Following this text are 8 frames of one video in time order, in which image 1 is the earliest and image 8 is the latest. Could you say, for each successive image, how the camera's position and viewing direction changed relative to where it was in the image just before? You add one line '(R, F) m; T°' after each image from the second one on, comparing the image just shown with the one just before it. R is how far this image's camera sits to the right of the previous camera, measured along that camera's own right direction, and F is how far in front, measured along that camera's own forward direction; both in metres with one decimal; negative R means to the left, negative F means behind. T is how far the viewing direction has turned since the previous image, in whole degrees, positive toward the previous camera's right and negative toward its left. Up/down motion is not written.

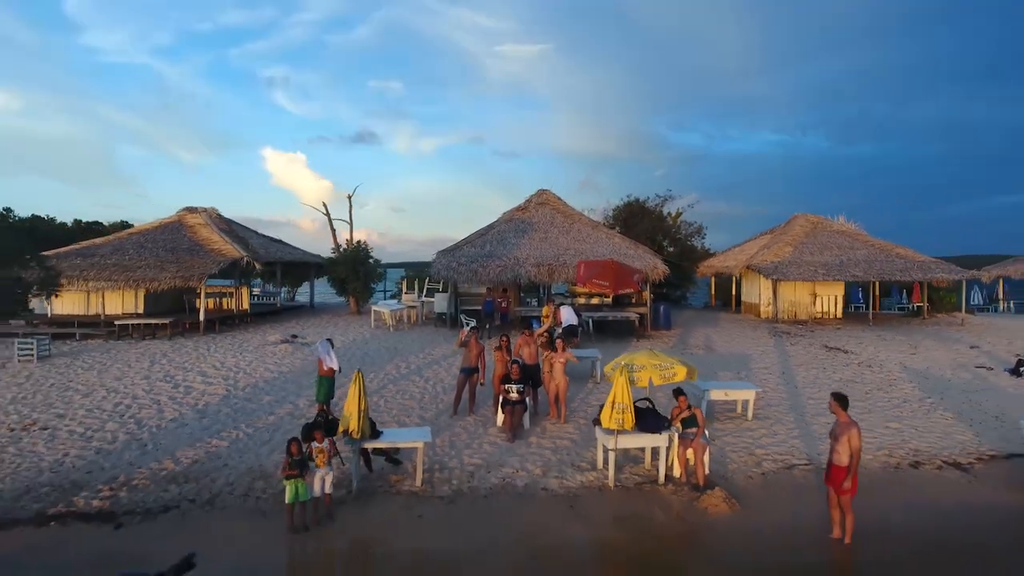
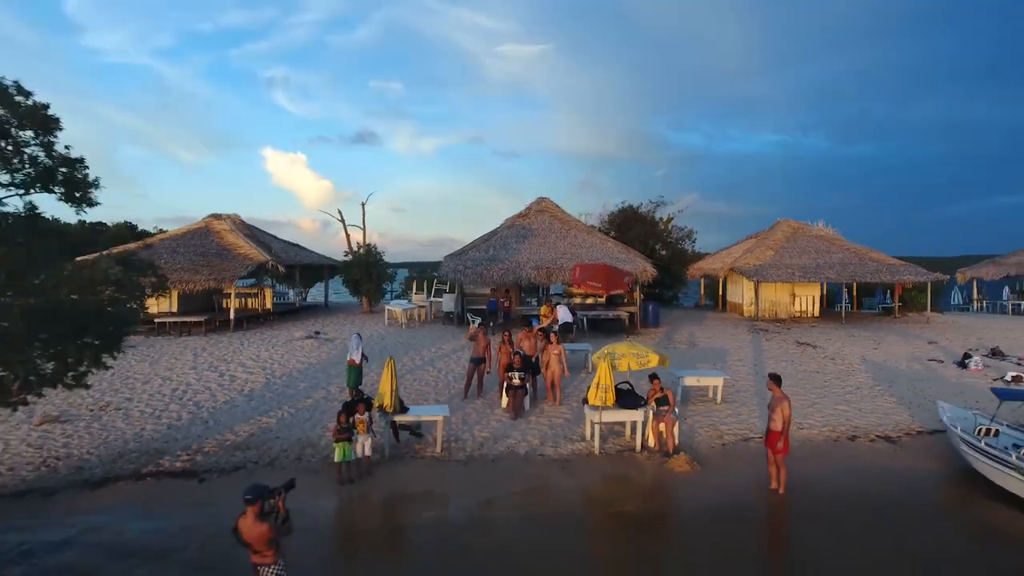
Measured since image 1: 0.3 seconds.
(0.0, -1.0) m; 0°
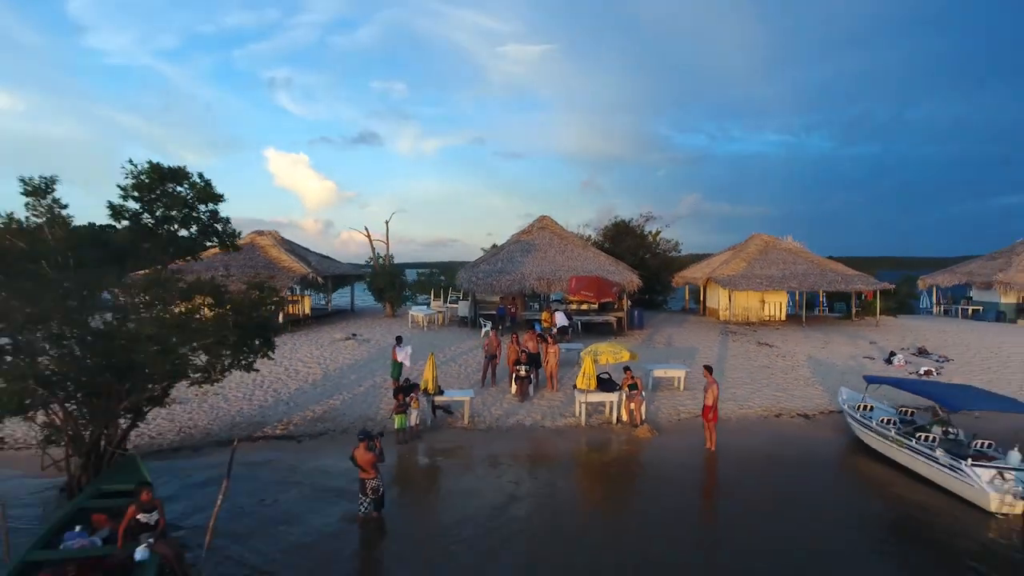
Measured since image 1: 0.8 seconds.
(-0.1, -2.0) m; 0°
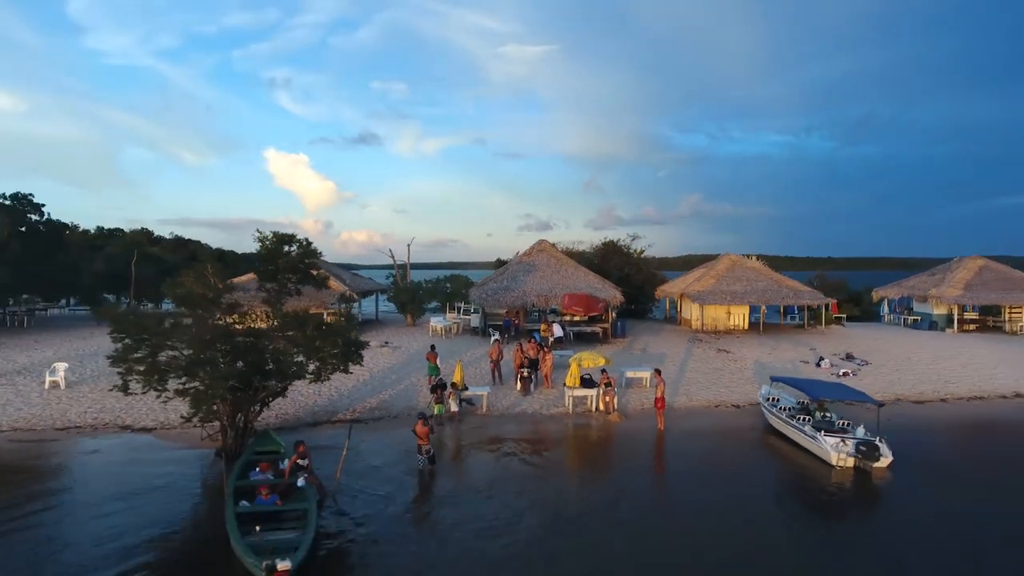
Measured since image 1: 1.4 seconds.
(-0.1, -2.8) m; 0°
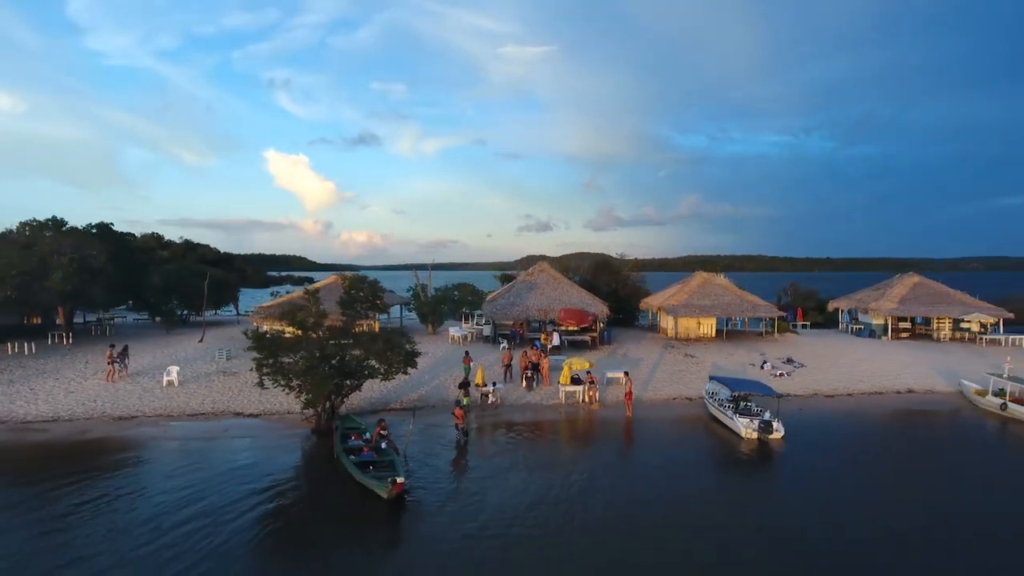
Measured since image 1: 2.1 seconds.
(-0.2, -3.6) m; 0°
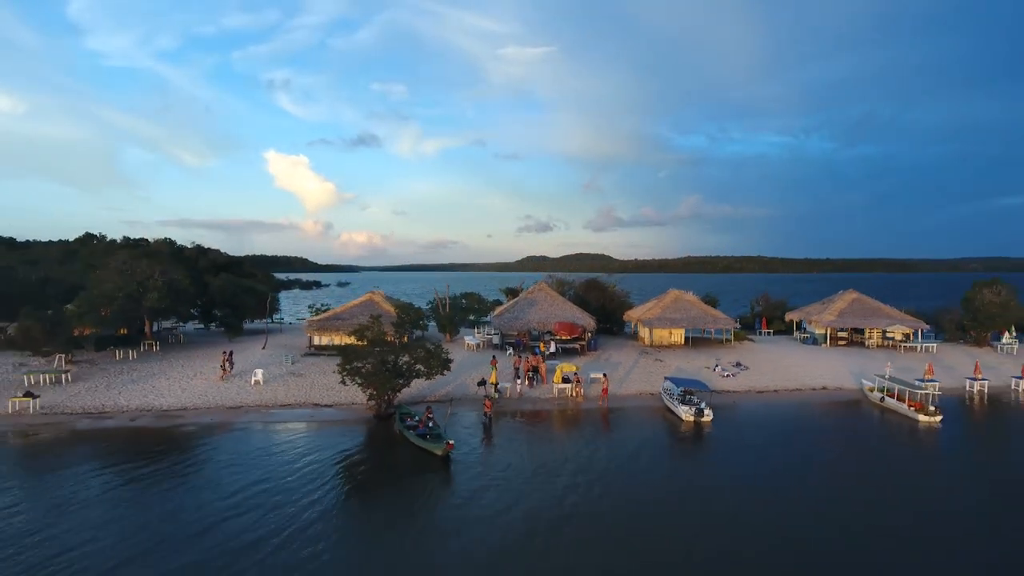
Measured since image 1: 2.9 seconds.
(-0.2, -4.7) m; 0°
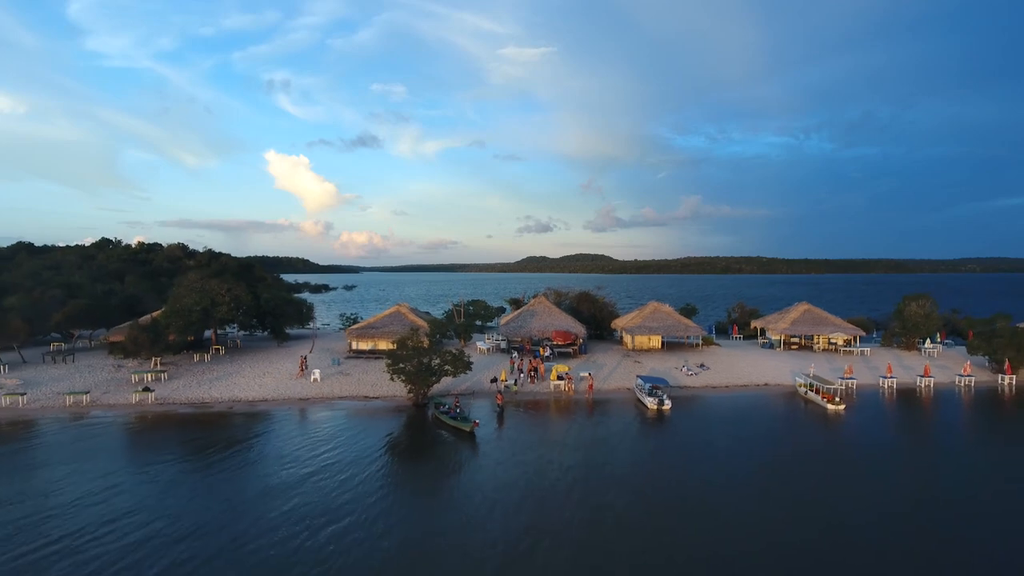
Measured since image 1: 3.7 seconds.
(-0.3, -5.2) m; 0°
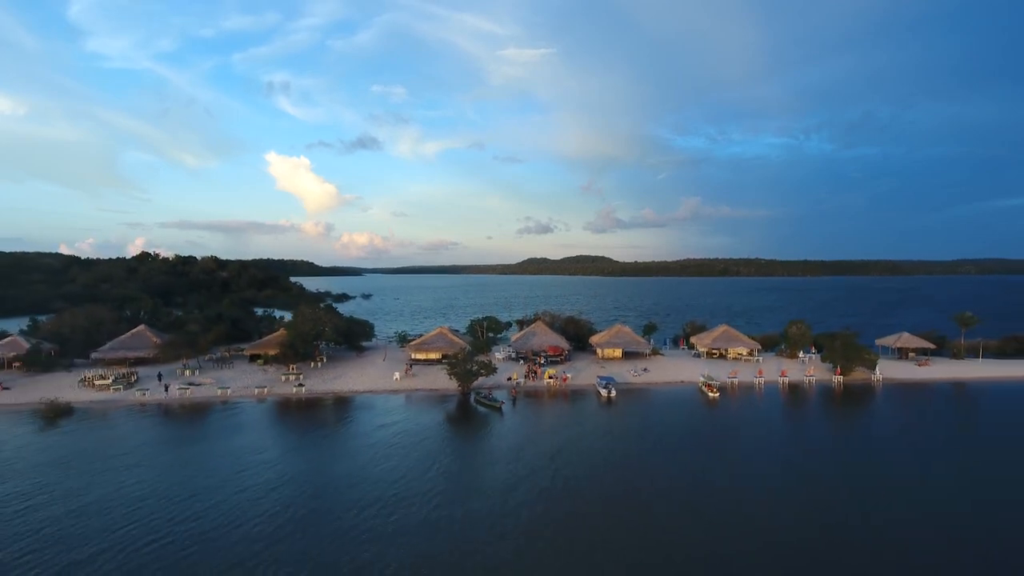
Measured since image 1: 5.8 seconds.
(-0.6, -14.7) m; 0°
